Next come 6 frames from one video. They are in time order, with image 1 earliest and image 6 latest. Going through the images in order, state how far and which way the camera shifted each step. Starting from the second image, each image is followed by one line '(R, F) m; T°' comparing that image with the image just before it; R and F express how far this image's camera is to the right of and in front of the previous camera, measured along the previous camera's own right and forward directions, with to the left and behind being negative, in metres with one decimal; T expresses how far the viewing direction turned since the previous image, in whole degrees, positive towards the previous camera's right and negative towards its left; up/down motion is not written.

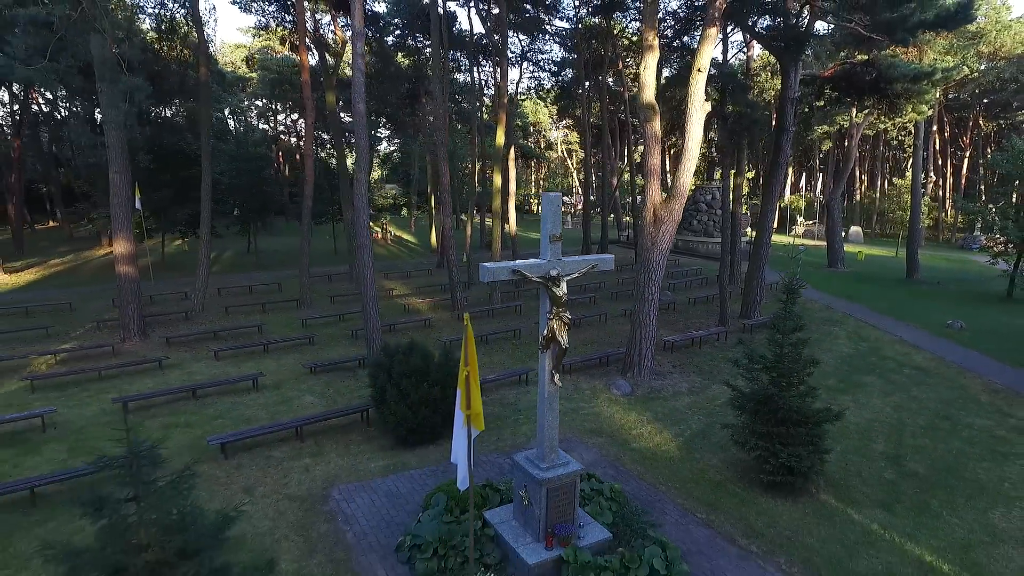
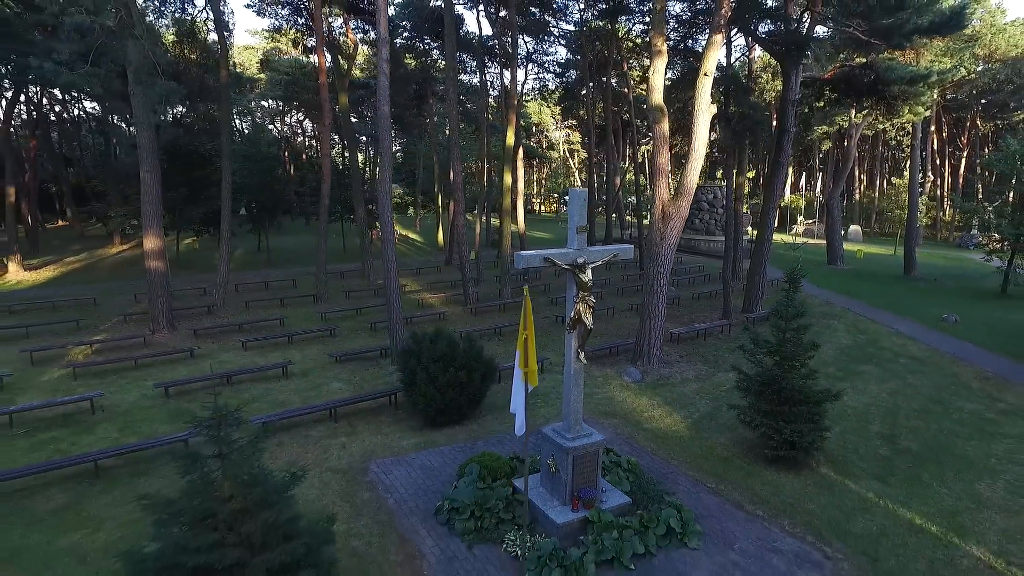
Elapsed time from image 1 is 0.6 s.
(-0.3, -0.6) m; 0°
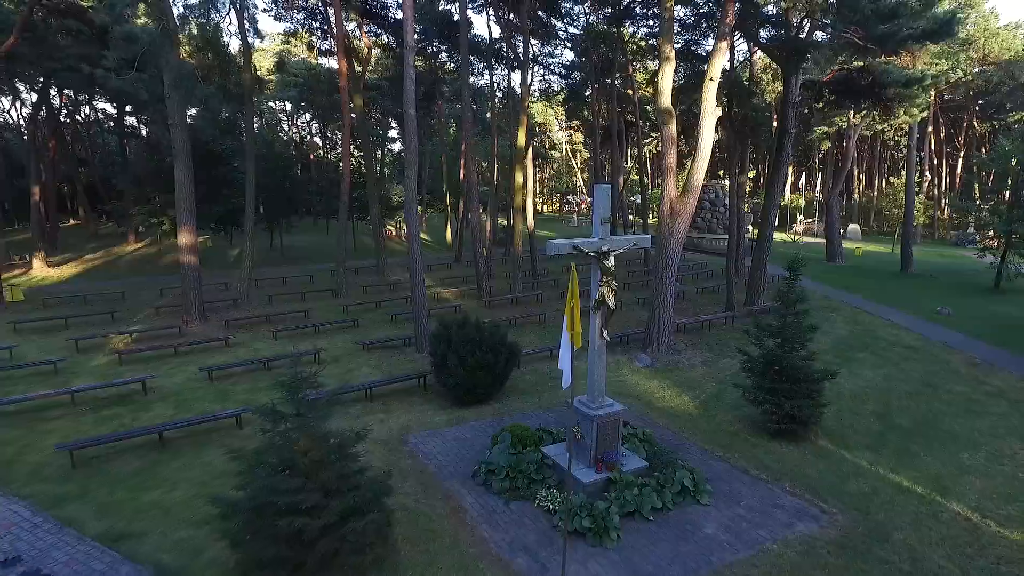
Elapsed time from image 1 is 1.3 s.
(-0.4, -0.8) m; 0°
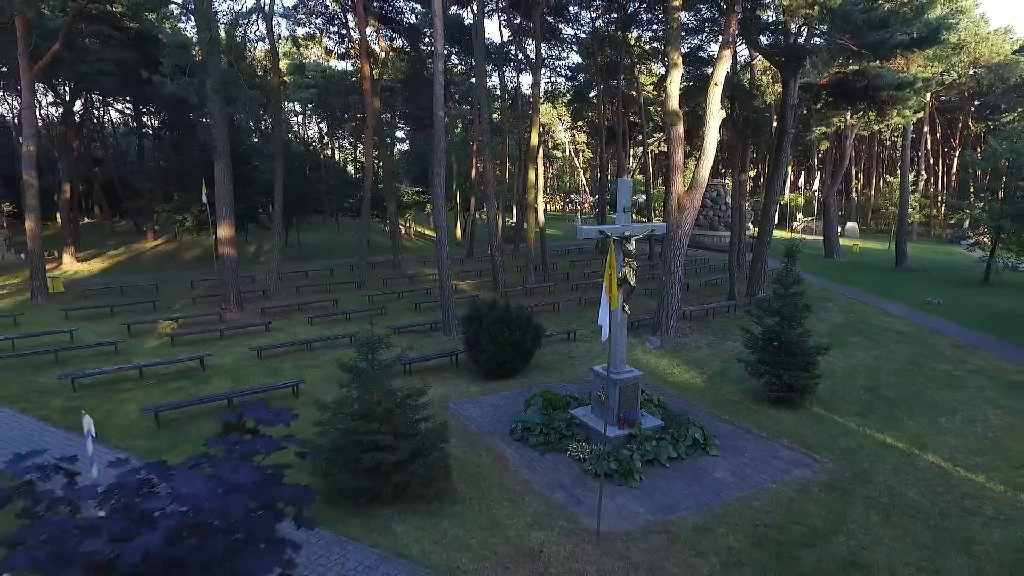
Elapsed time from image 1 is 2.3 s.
(-0.5, -1.1) m; 0°
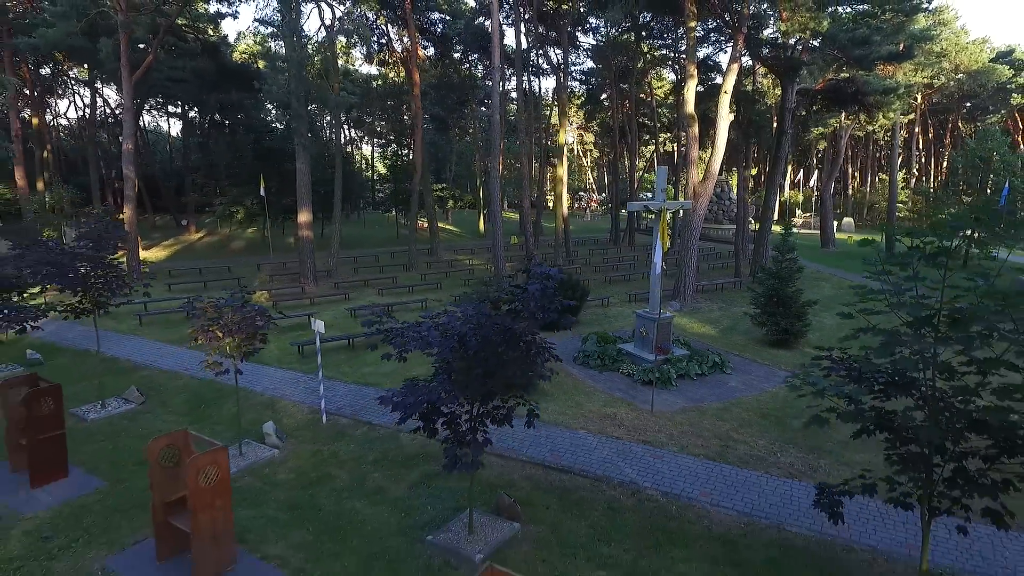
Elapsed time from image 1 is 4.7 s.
(-1.2, -2.8) m; 0°
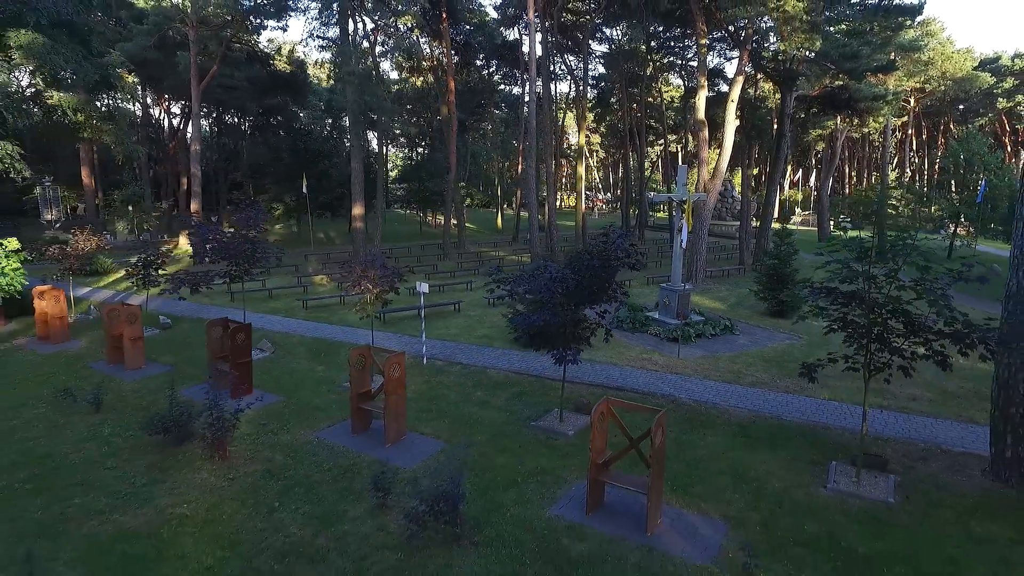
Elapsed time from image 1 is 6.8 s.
(-1.1, -2.4) m; 0°
